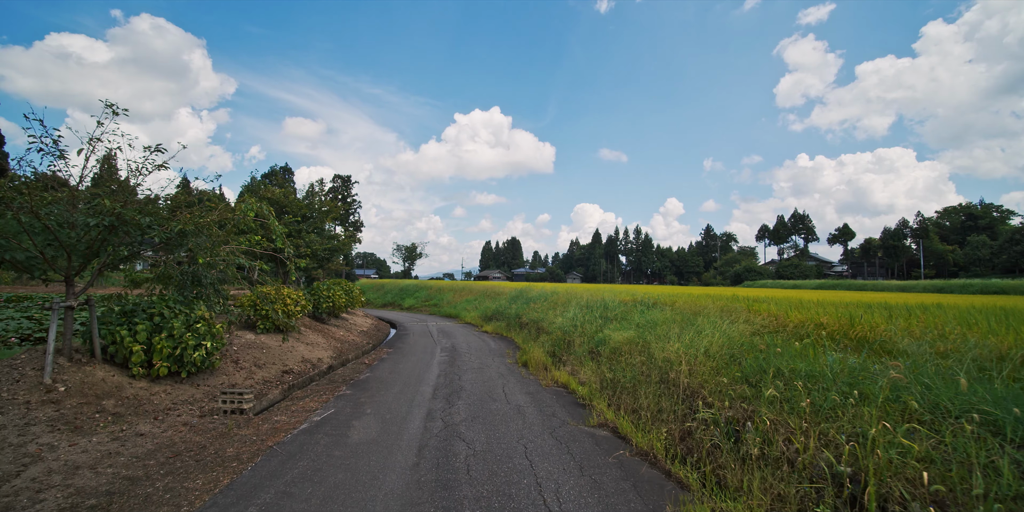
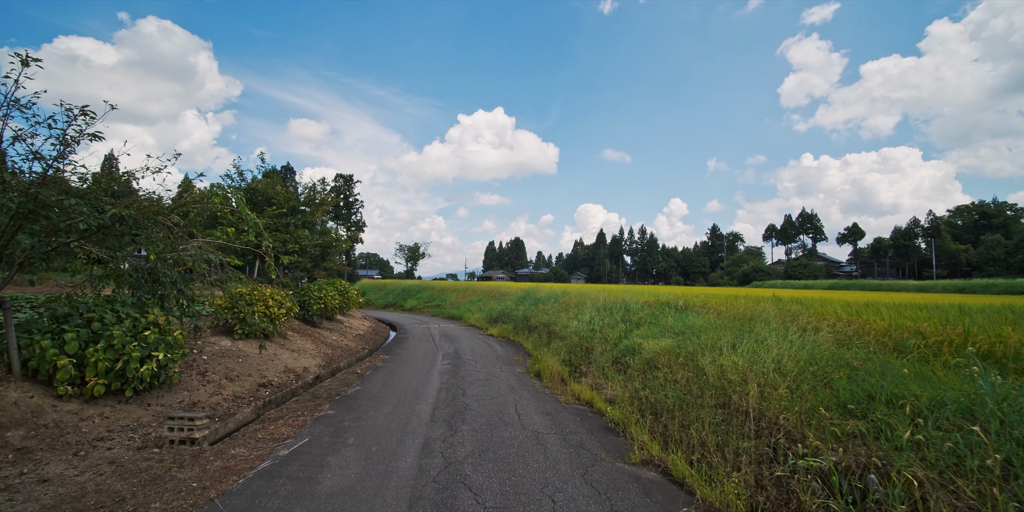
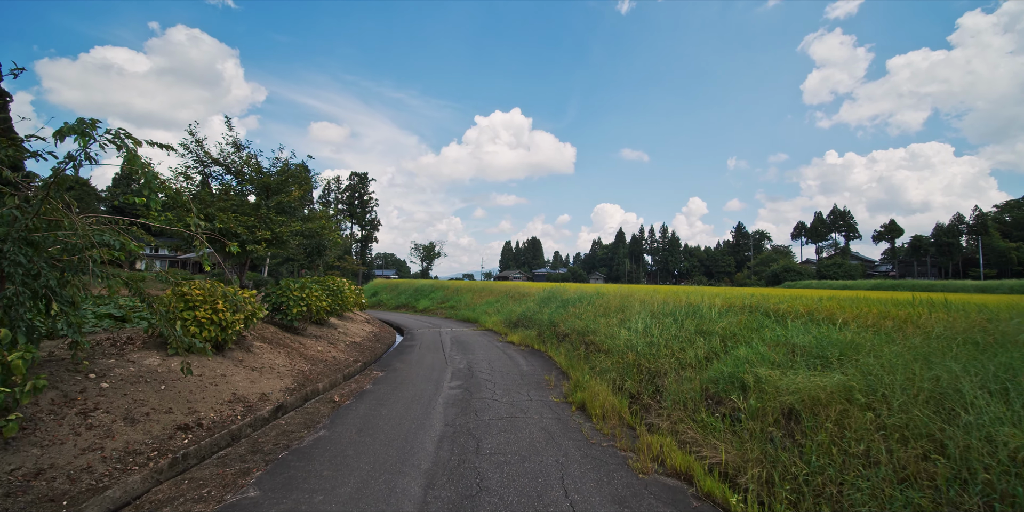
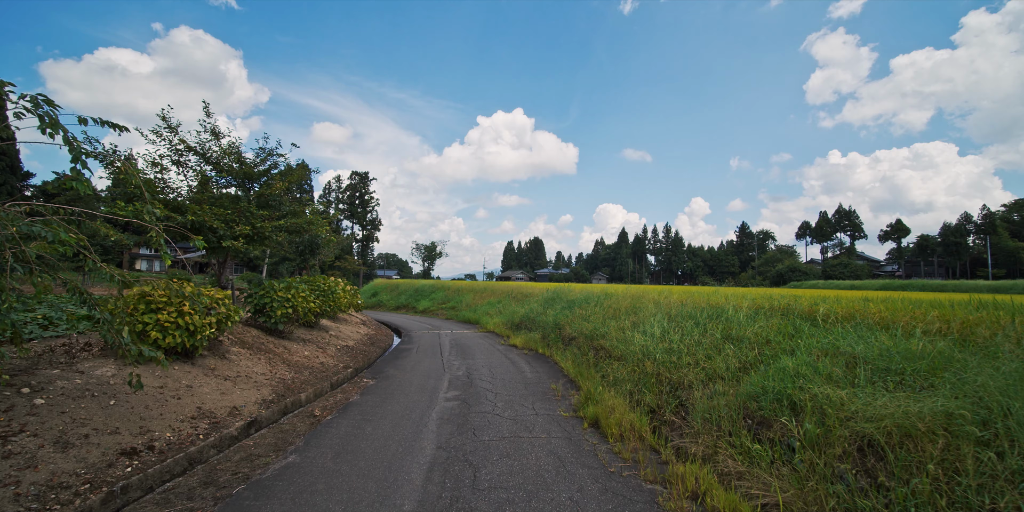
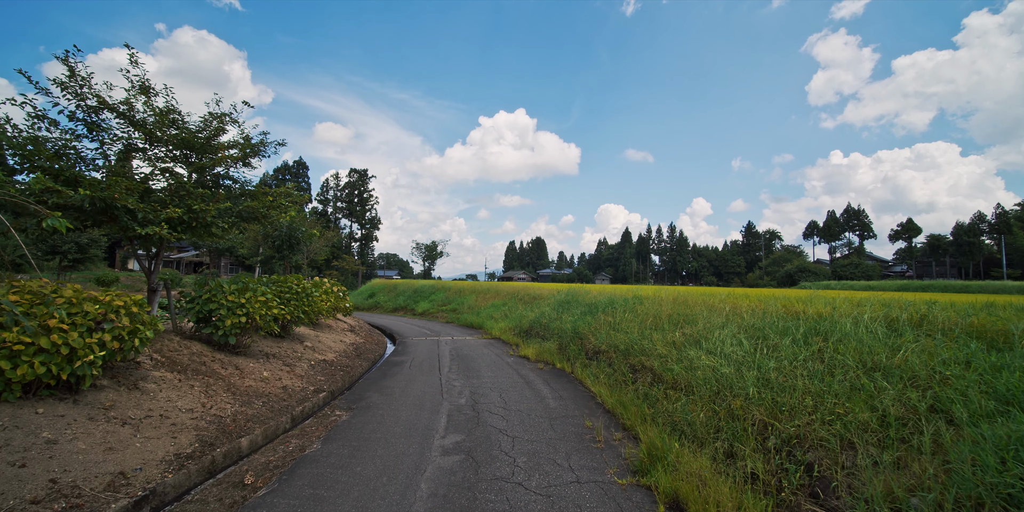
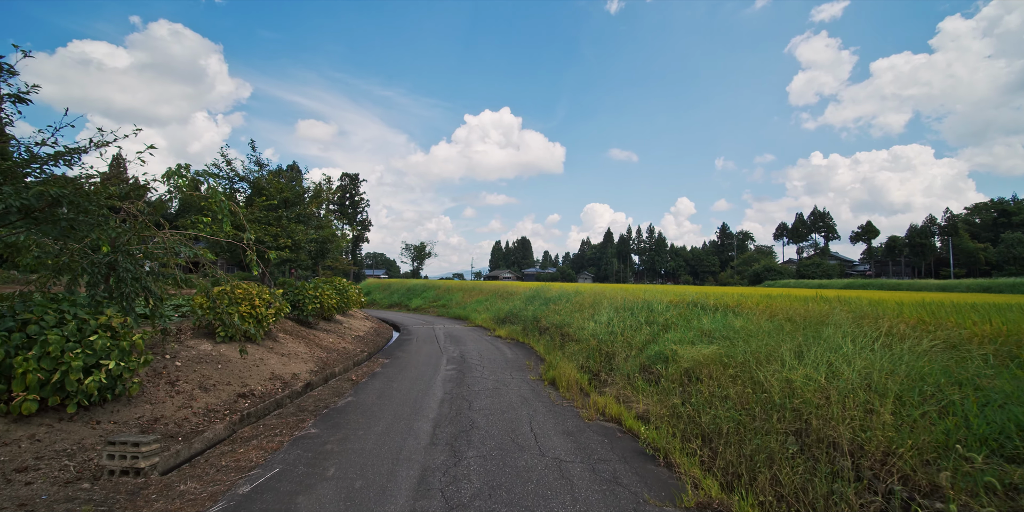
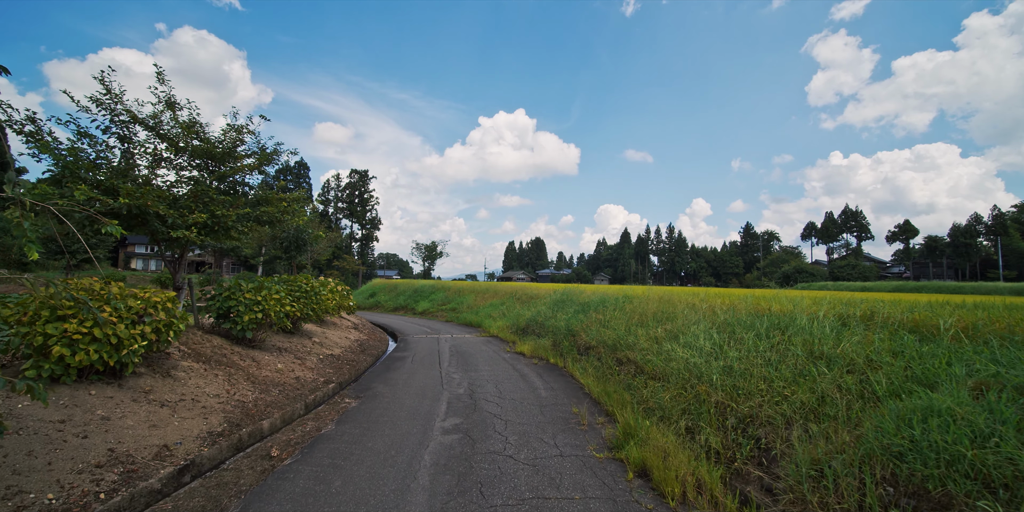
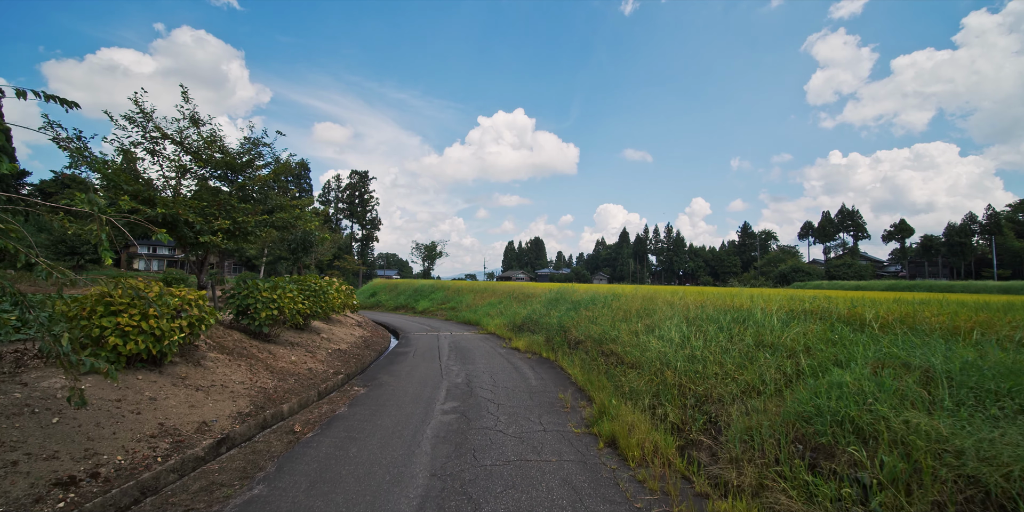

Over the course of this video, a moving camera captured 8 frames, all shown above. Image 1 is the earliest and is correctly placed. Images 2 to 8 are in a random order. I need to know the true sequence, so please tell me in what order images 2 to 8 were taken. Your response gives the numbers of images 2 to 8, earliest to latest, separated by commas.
2, 6, 3, 4, 8, 7, 5
